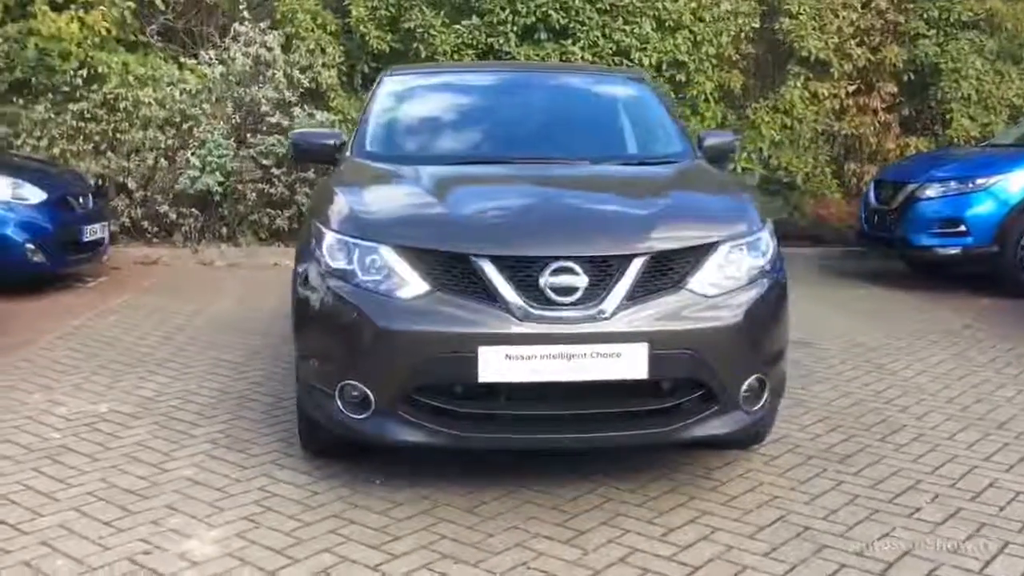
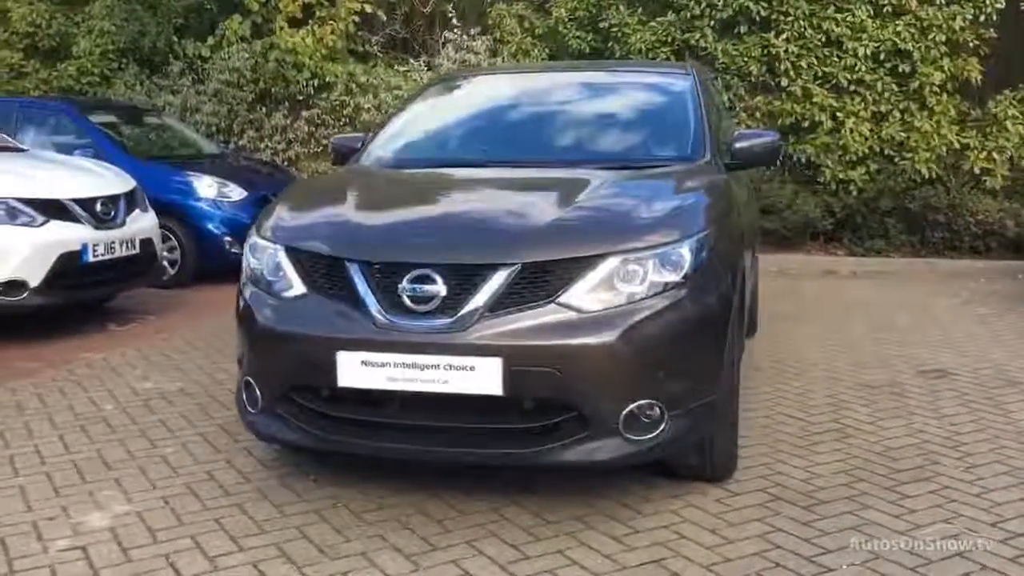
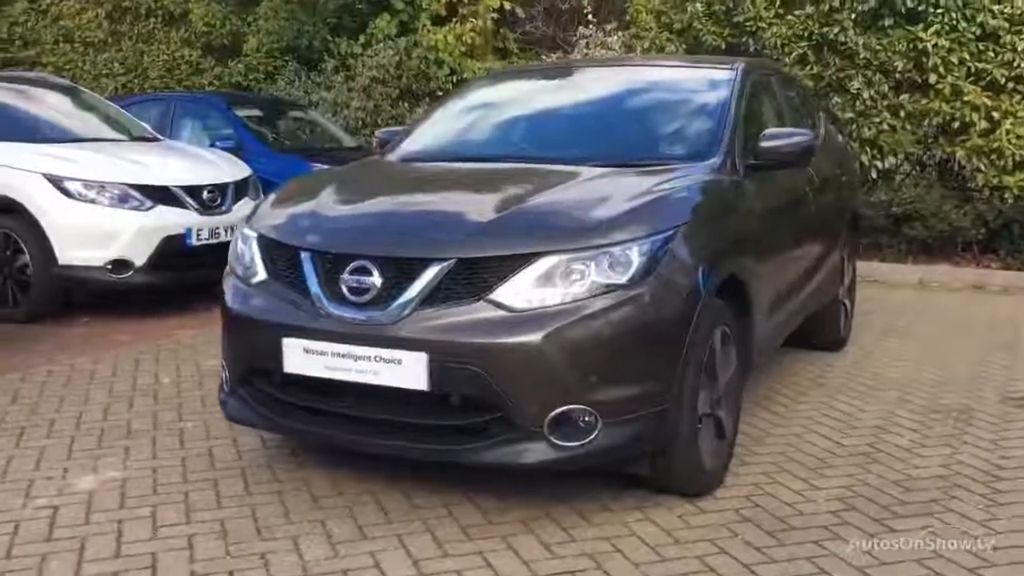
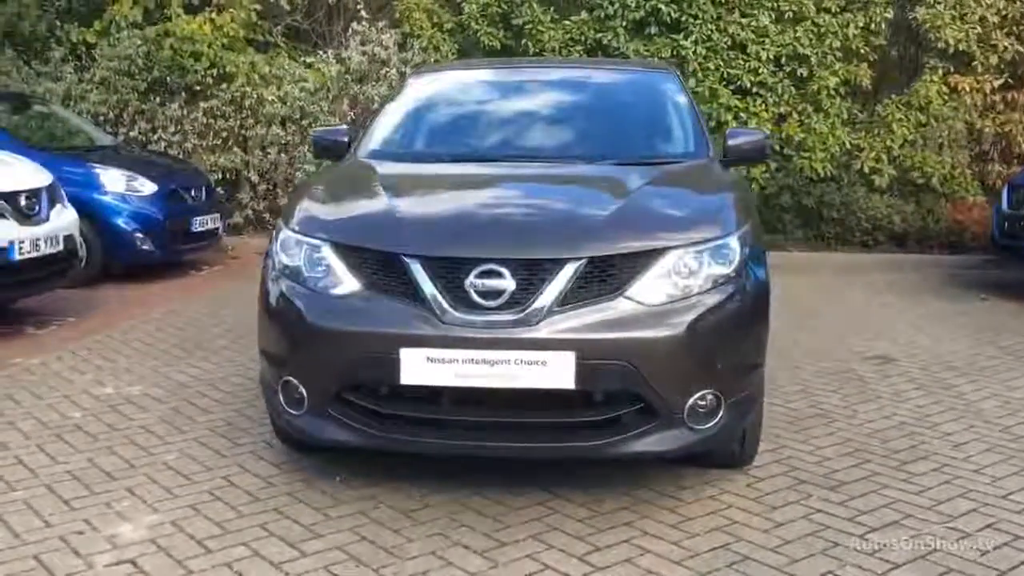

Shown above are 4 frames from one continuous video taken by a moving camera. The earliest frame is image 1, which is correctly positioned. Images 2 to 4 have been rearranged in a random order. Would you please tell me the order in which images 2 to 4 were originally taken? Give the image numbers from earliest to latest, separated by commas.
4, 2, 3
